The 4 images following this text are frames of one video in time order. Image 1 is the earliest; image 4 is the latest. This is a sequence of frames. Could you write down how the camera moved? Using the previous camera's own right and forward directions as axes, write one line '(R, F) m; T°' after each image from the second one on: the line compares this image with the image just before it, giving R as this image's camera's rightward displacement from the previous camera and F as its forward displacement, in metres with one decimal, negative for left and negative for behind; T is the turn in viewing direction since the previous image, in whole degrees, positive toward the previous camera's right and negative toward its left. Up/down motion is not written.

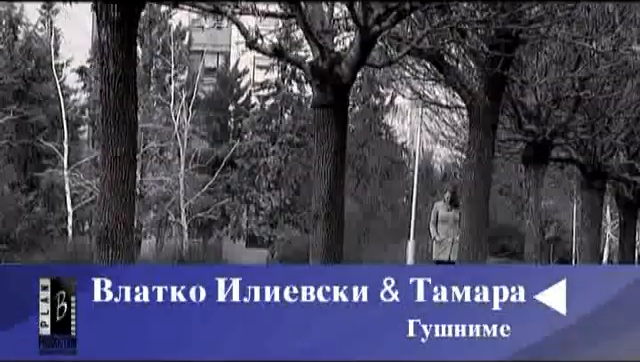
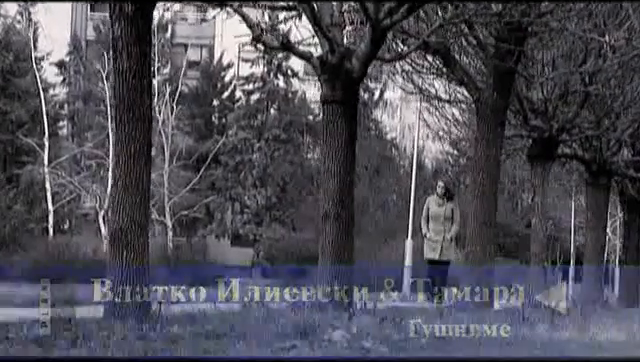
(-0.1, +0.6) m; +1°
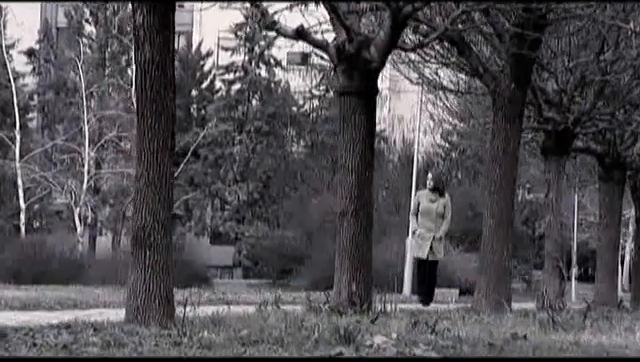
(-0.9, +0.9) m; +3°
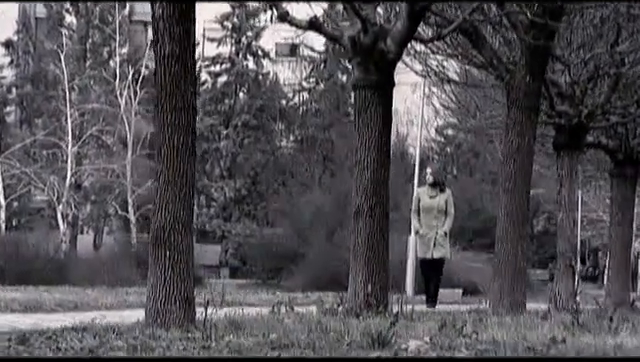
(-0.7, +0.6) m; +2°
